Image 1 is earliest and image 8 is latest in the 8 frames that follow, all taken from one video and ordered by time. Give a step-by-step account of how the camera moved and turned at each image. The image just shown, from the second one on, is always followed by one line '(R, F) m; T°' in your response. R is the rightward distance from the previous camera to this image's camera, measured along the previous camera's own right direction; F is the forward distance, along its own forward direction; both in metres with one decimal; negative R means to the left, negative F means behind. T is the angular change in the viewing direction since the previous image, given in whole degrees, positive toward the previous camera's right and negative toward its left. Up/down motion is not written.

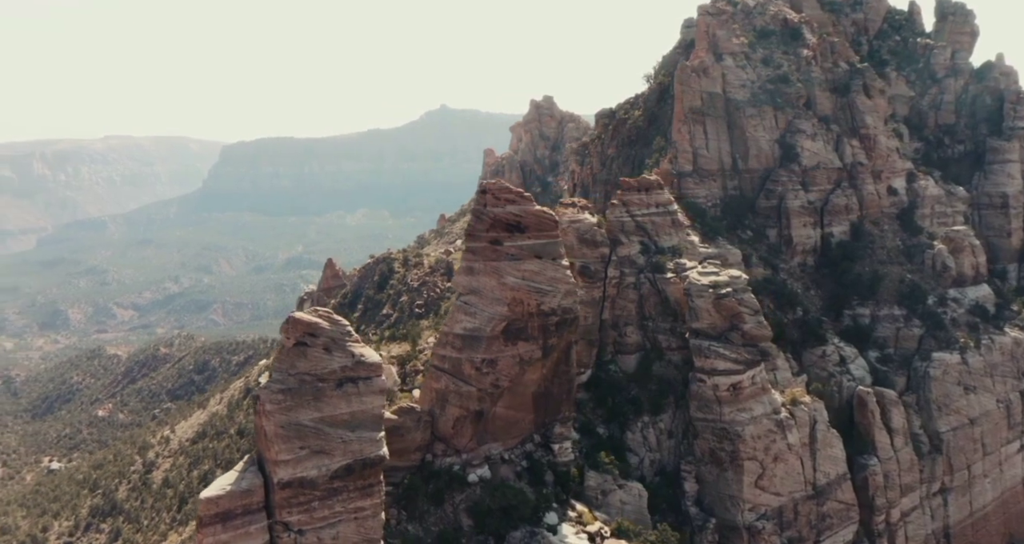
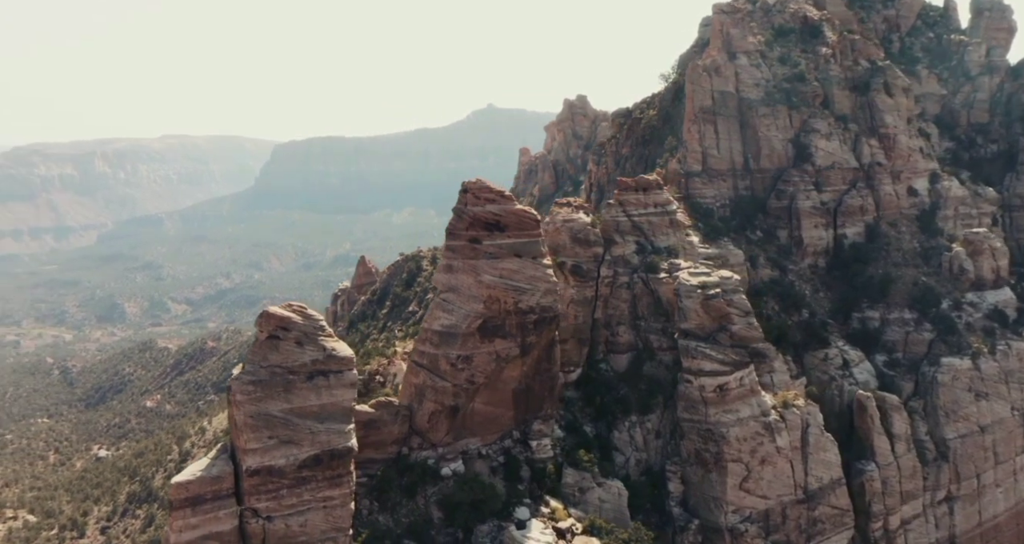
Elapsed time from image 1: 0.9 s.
(+2.6, -0.3) m; -4°
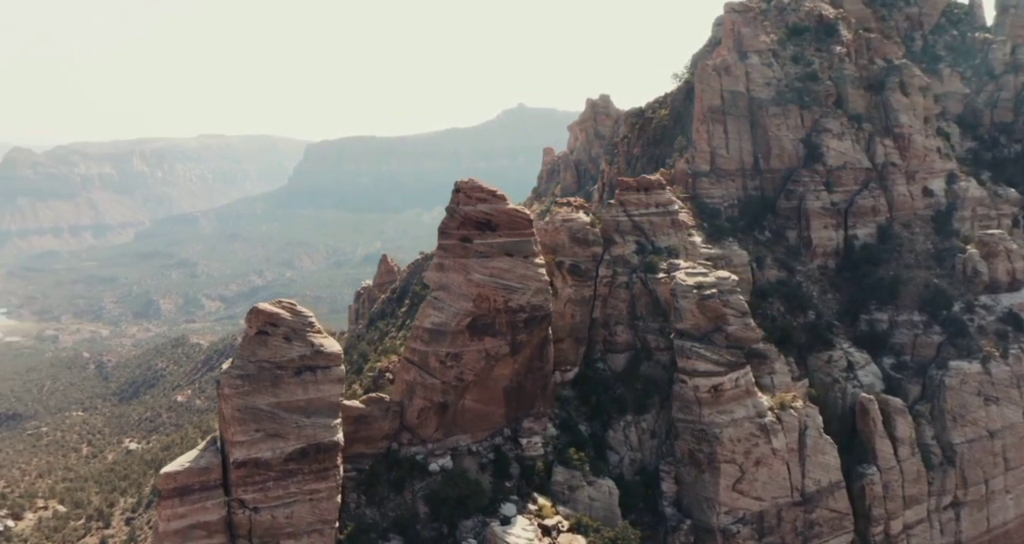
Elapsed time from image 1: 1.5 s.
(+1.6, -0.2) m; -3°
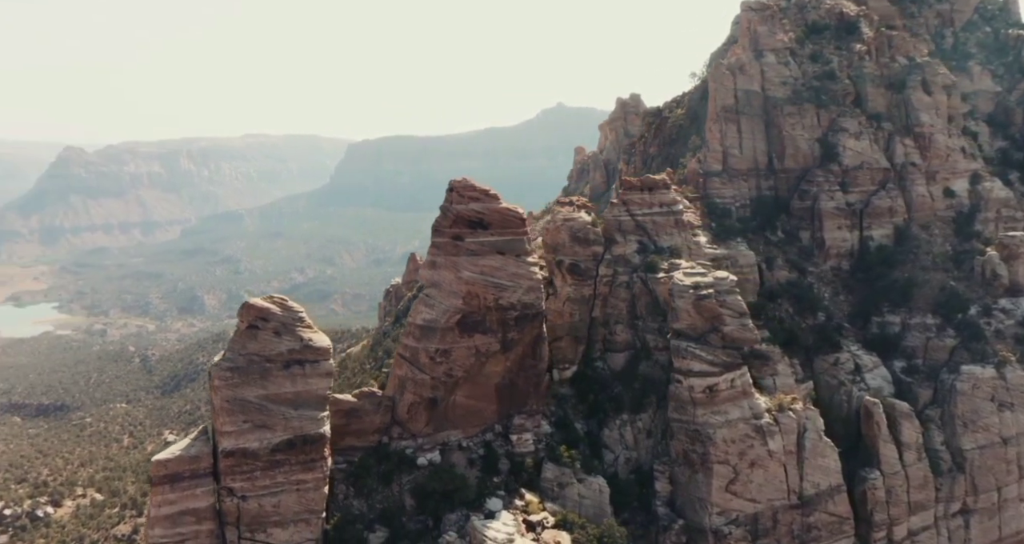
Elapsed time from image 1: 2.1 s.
(+1.9, -0.2) m; -3°
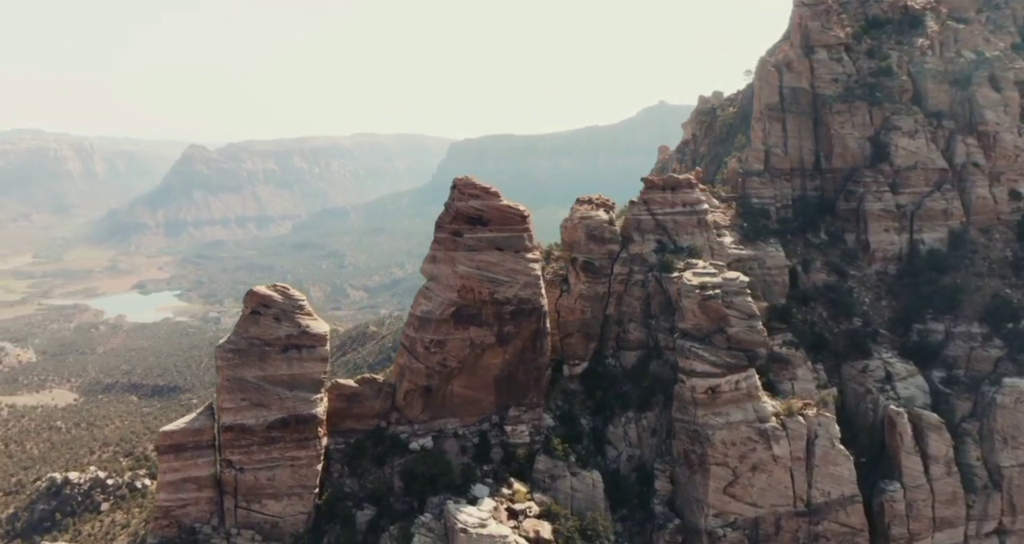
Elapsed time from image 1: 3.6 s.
(+4.2, -0.4) m; -8°
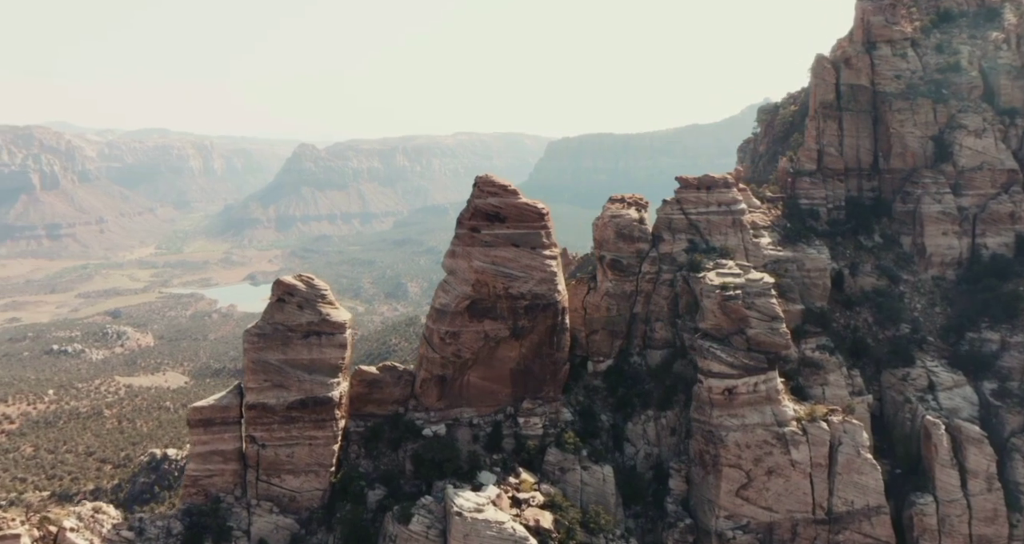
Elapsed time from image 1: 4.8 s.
(+3.5, -0.4) m; -8°
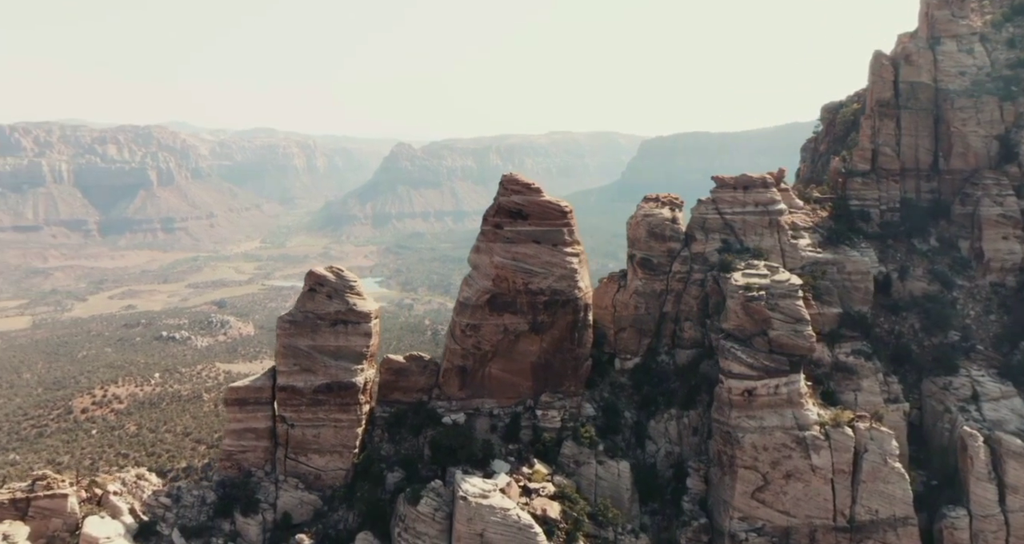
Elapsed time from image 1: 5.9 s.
(+3.0, -0.4) m; -7°
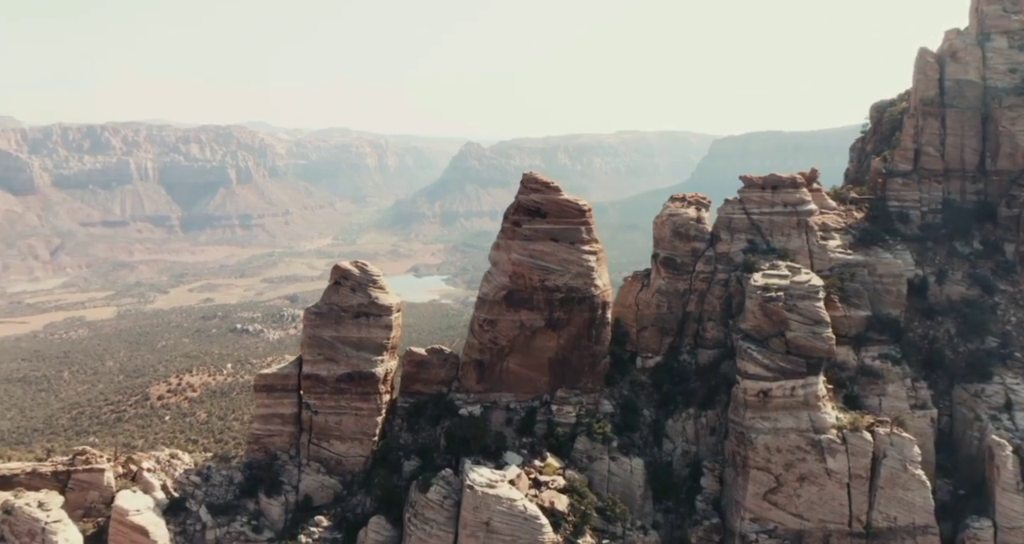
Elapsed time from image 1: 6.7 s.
(+2.2, -0.4) m; -5°
